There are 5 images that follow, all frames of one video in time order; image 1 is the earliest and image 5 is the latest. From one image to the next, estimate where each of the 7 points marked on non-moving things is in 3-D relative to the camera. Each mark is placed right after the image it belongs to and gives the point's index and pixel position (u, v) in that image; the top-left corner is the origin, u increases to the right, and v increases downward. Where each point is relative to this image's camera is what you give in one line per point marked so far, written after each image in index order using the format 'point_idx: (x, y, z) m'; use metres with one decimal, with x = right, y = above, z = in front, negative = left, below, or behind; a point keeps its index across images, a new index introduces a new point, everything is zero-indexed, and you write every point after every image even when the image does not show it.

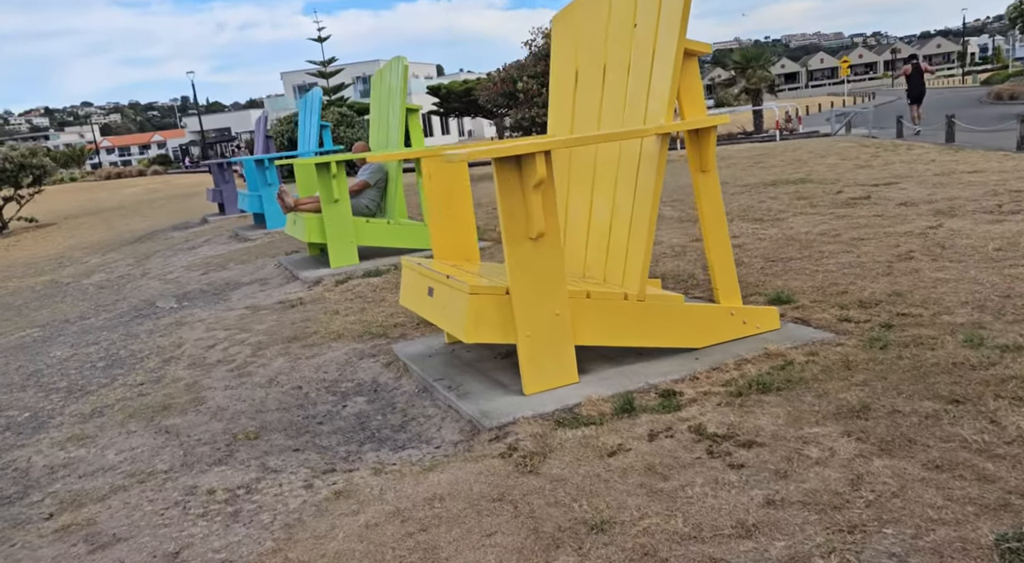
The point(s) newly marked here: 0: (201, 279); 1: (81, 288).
0: (-2.6, 0.0, +6.6) m
1: (-4.5, -0.1, +8.2) m
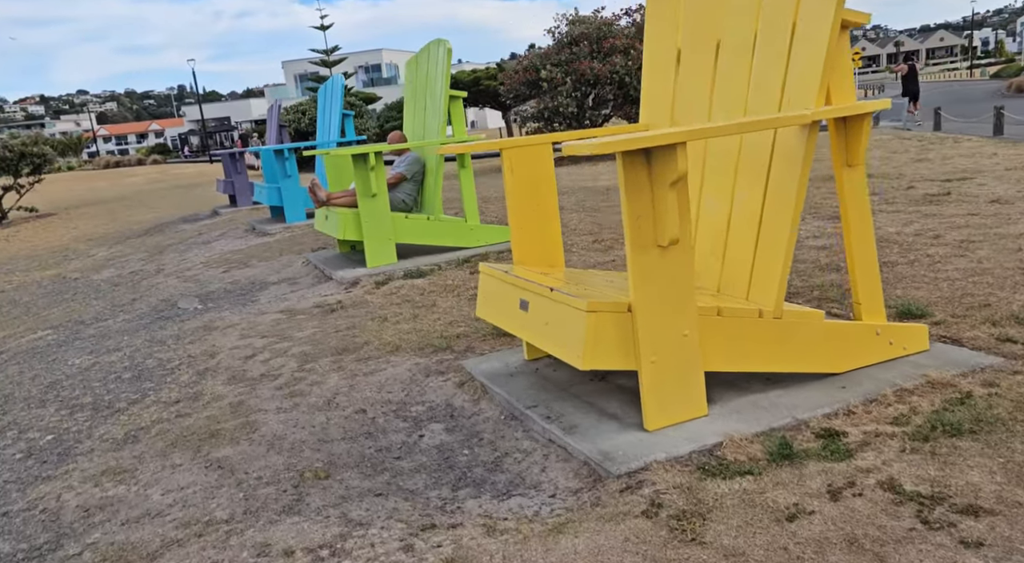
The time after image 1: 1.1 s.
0: (-2.3, 0.0, +6.2) m
1: (-4.2, 0.0, +7.8) m
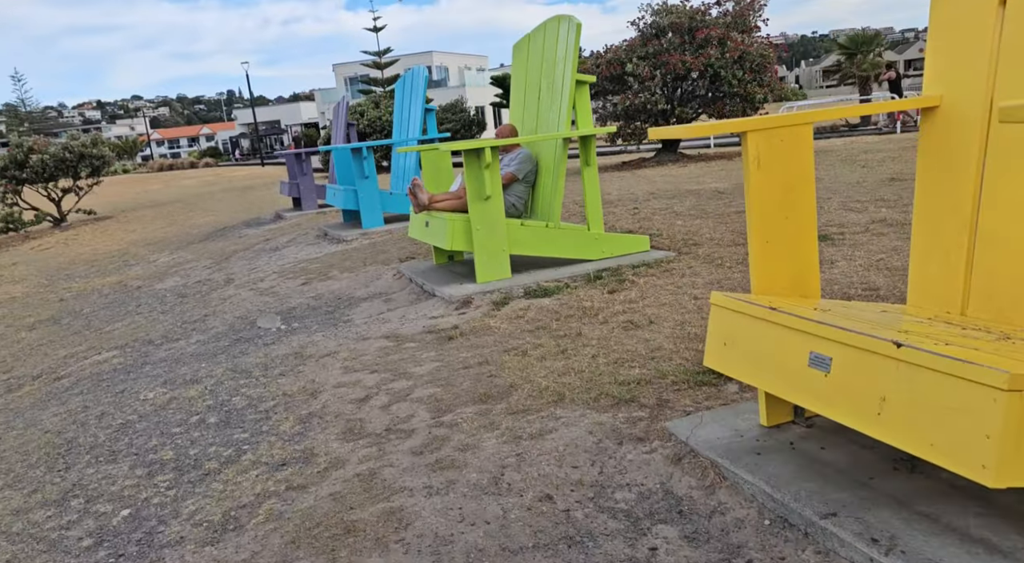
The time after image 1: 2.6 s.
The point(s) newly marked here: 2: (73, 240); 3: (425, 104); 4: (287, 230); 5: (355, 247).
0: (-1.5, -0.1, +5.5) m
1: (-3.3, -0.1, +7.2) m
2: (-8.3, +0.8, +14.8) m
3: (-0.9, +1.7, +7.7) m
4: (-2.7, +0.6, +9.6) m
5: (-1.4, +0.3, +7.1) m
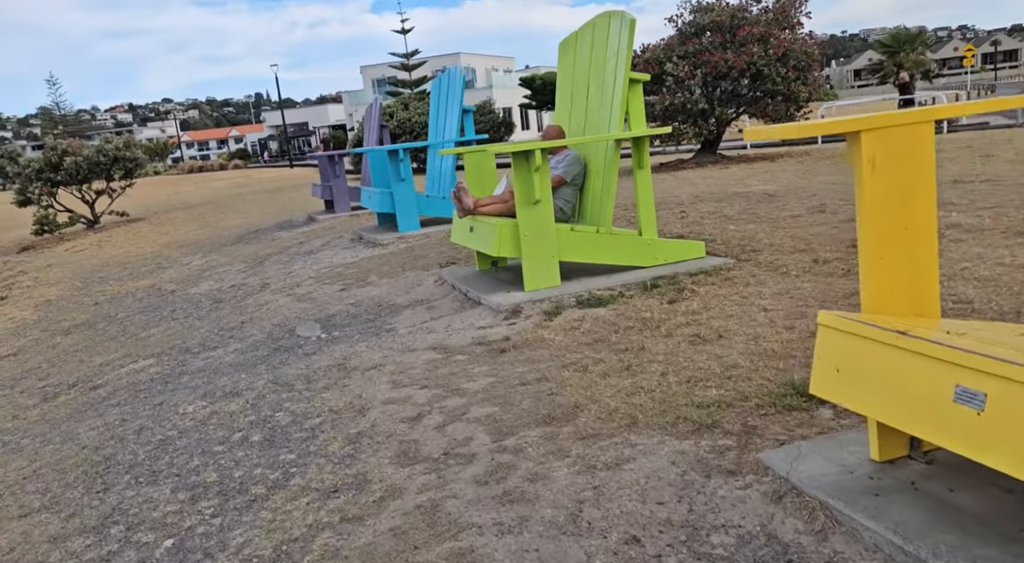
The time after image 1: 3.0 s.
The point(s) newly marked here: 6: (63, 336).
0: (-1.2, -0.1, +5.4) m
1: (-2.9, -0.2, +7.1) m
2: (-7.7, +0.7, +14.9) m
3: (-0.5, +1.7, +7.6) m
4: (-2.3, +0.6, +9.5) m
5: (-1.1, +0.3, +7.0) m
6: (-3.9, -0.5, +6.8) m
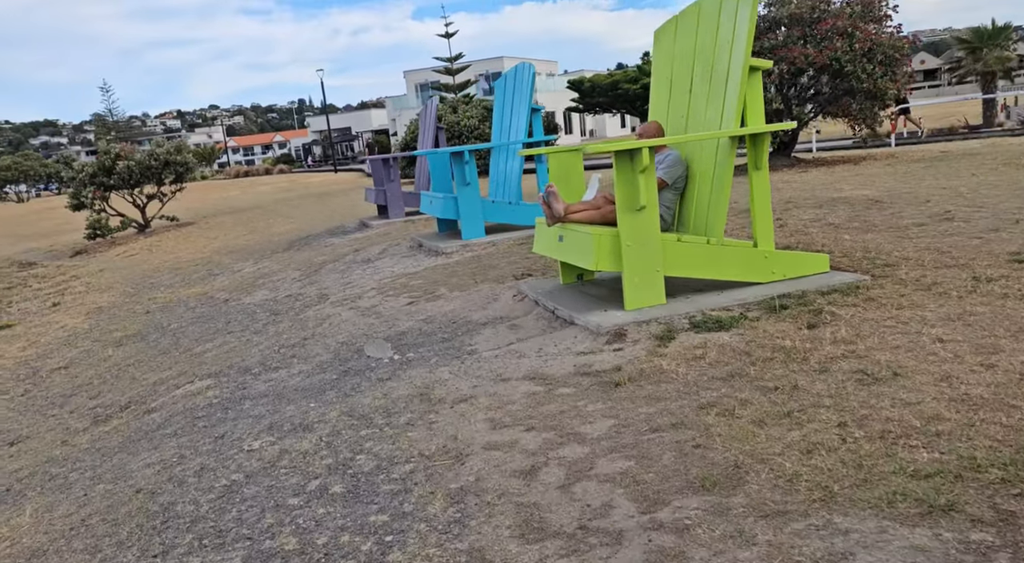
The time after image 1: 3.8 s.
0: (-0.6, -0.2, +4.9) m
1: (-2.3, -0.2, +6.8) m
2: (-6.7, +0.6, +14.7) m
3: (+0.2, +1.6, +7.1) m
4: (-1.6, +0.5, +9.1) m
5: (-0.5, +0.2, +6.5) m
6: (-3.3, -0.5, +6.5) m
